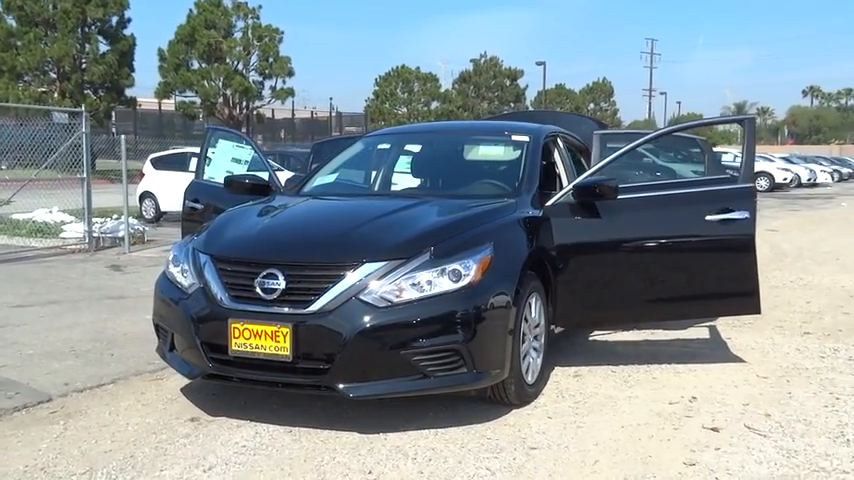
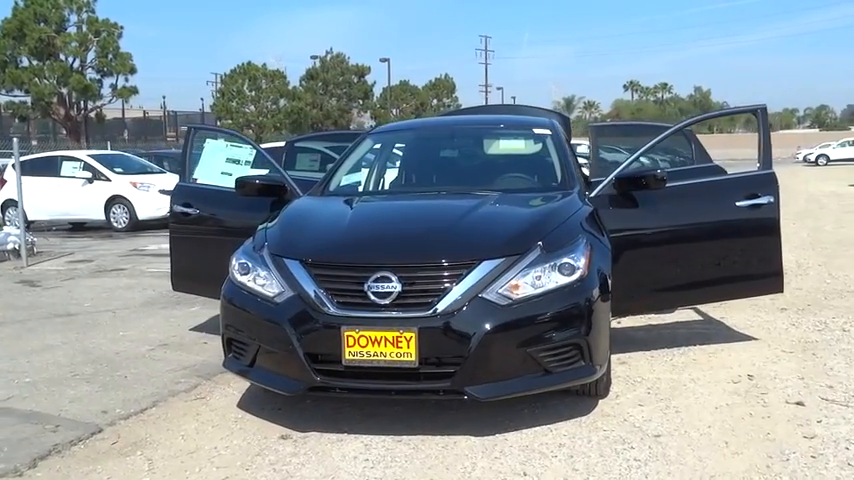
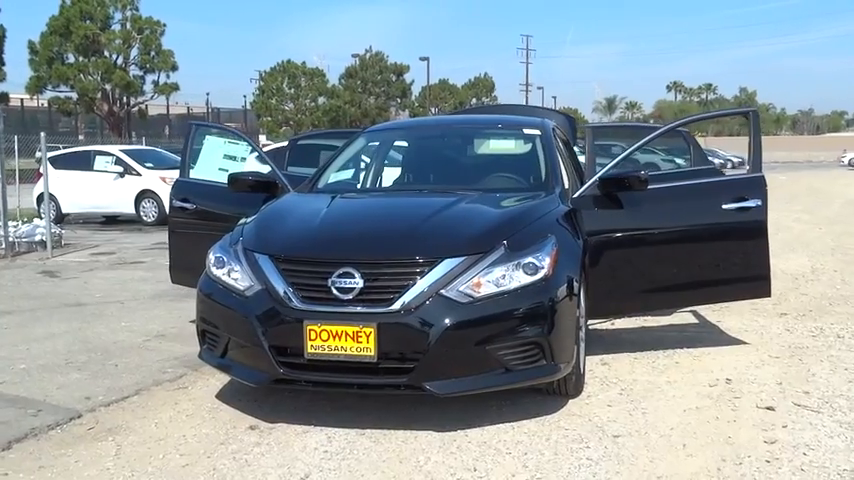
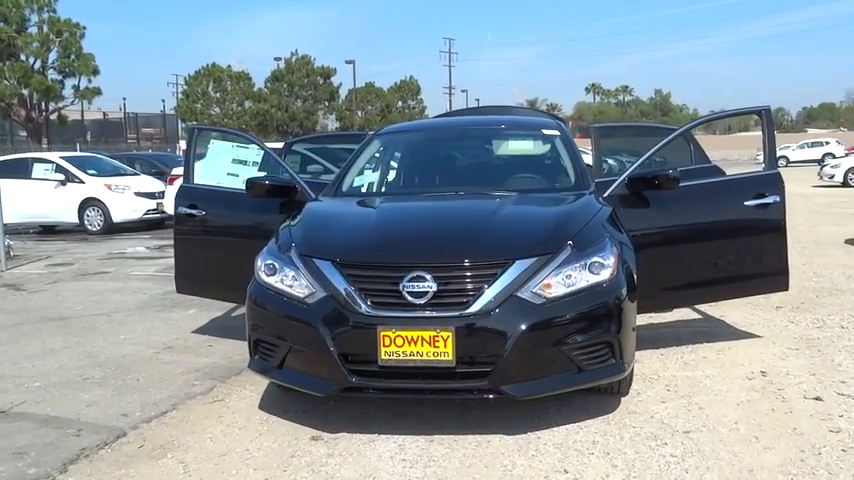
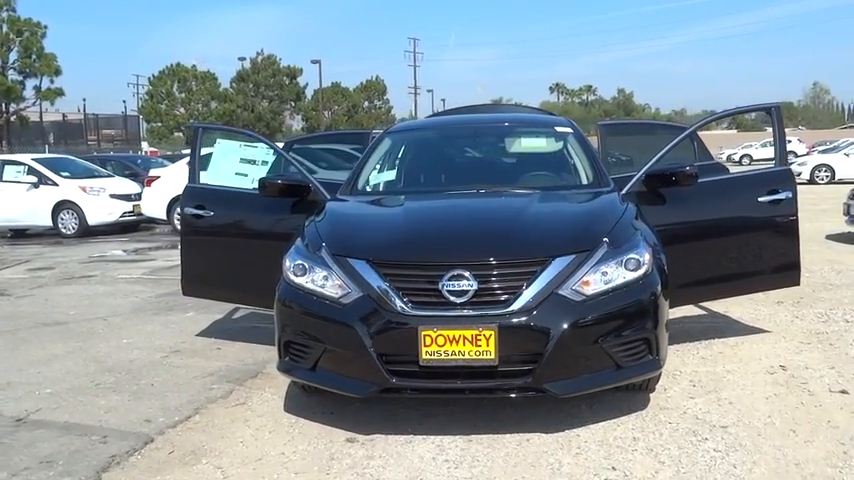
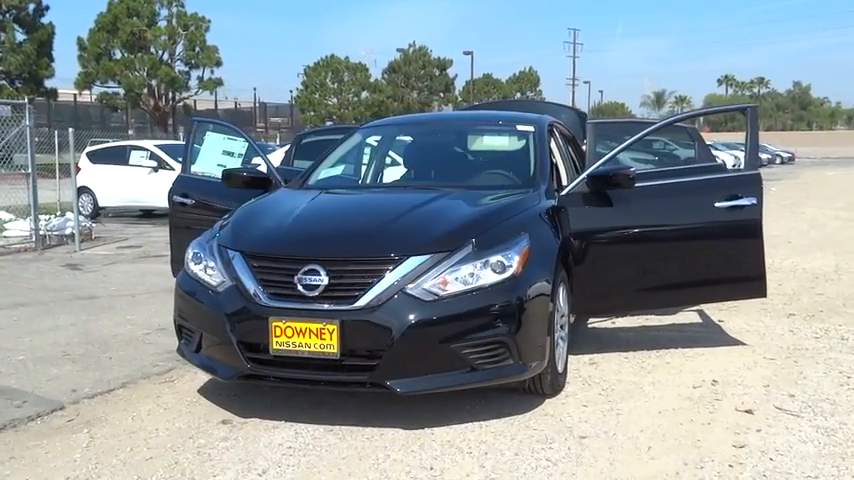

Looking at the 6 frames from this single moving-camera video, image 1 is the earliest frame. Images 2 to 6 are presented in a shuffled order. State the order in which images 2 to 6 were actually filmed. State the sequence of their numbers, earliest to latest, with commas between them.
6, 3, 2, 4, 5
